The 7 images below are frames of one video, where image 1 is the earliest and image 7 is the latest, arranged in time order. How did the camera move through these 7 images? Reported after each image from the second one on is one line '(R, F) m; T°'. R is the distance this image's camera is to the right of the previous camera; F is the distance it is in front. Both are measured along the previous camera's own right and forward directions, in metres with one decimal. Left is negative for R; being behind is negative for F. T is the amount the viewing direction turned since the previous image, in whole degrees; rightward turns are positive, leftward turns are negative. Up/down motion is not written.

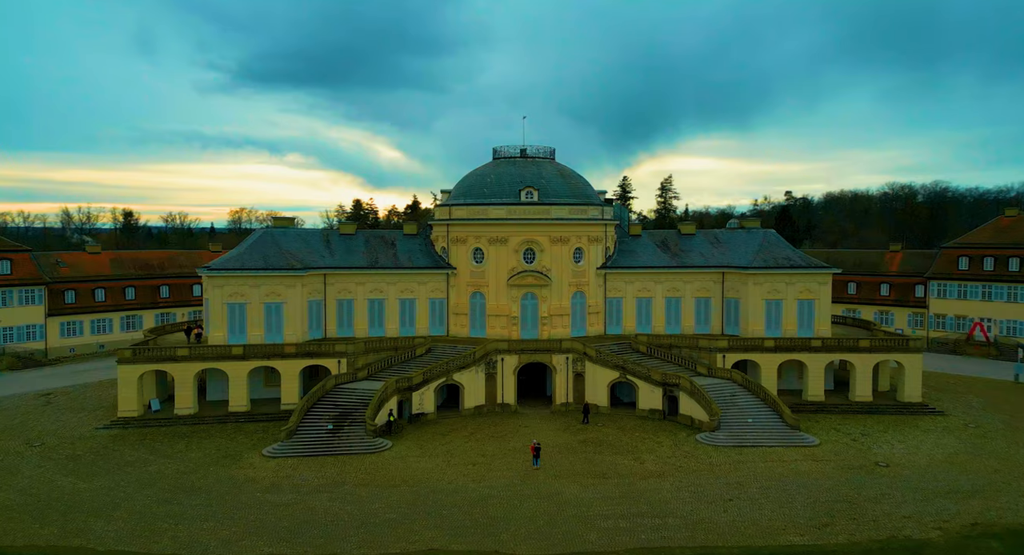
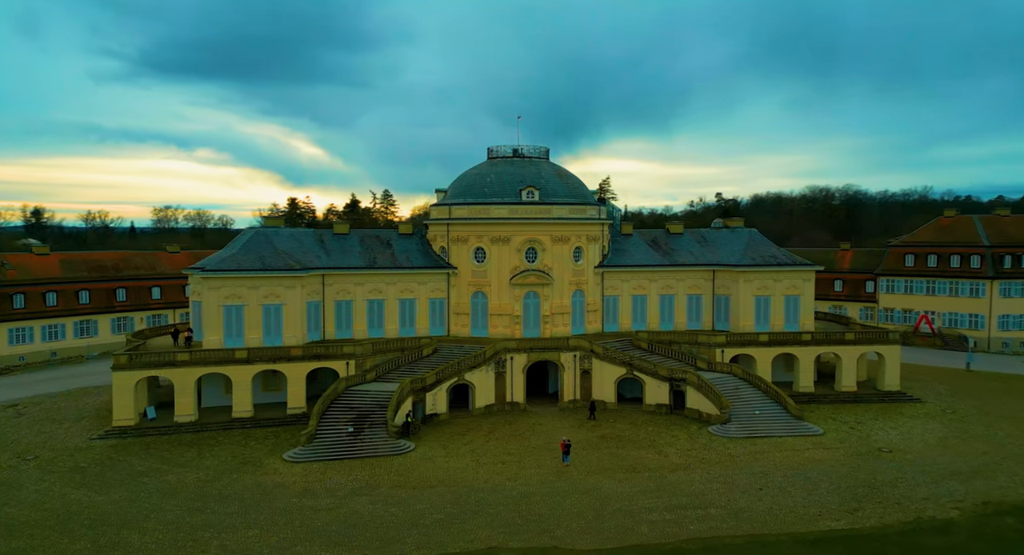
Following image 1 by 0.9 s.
(-4.7, +0.1) m; +6°
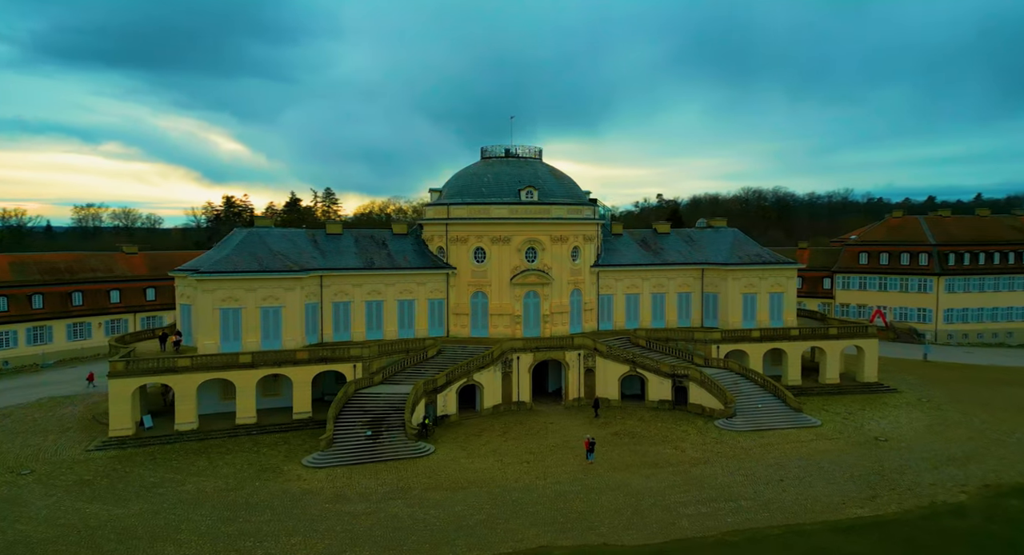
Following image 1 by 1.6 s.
(-4.2, +0.1) m; +5°
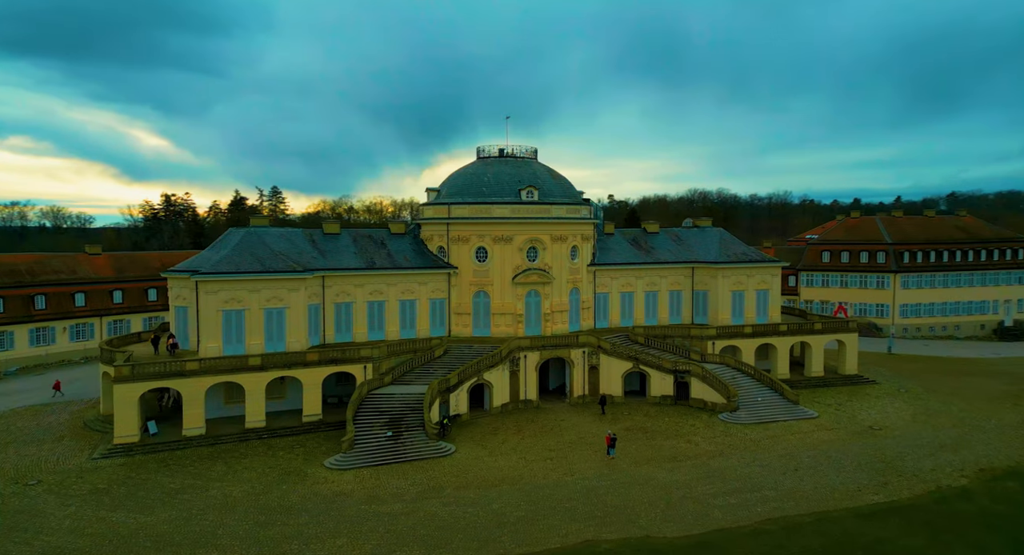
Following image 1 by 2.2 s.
(-3.8, -0.1) m; +4°
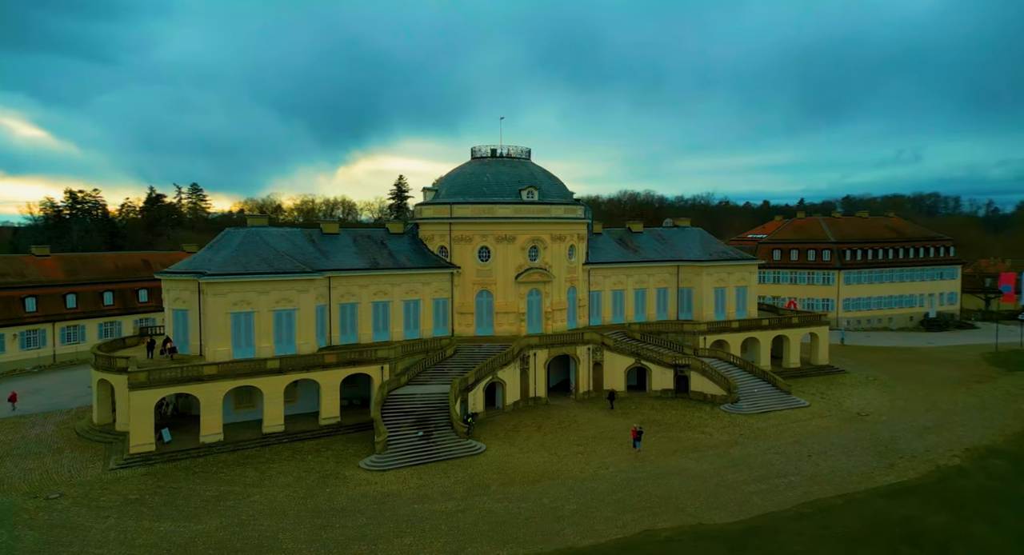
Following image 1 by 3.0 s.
(-5.3, -0.3) m; +6°
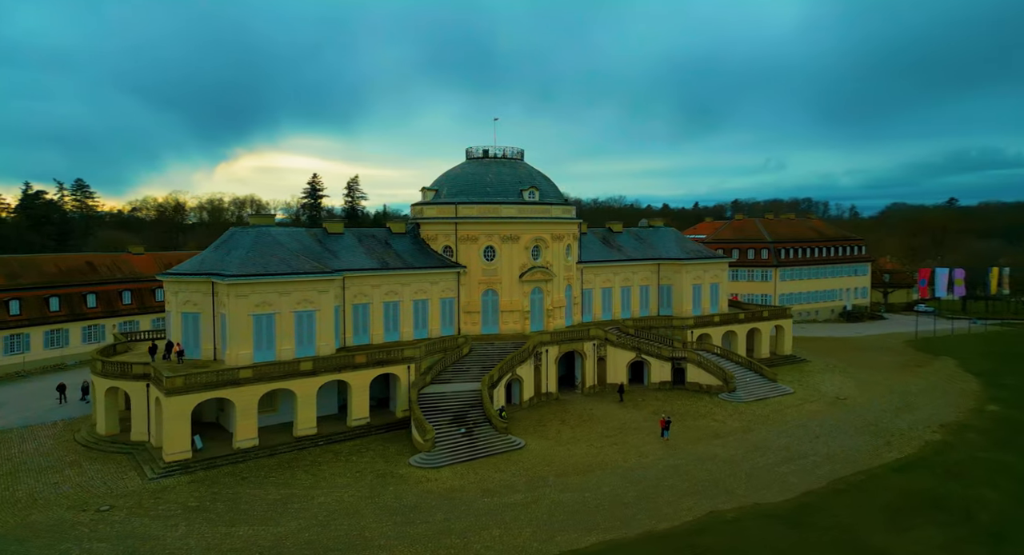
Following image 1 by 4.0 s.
(-6.8, -0.5) m; +8°
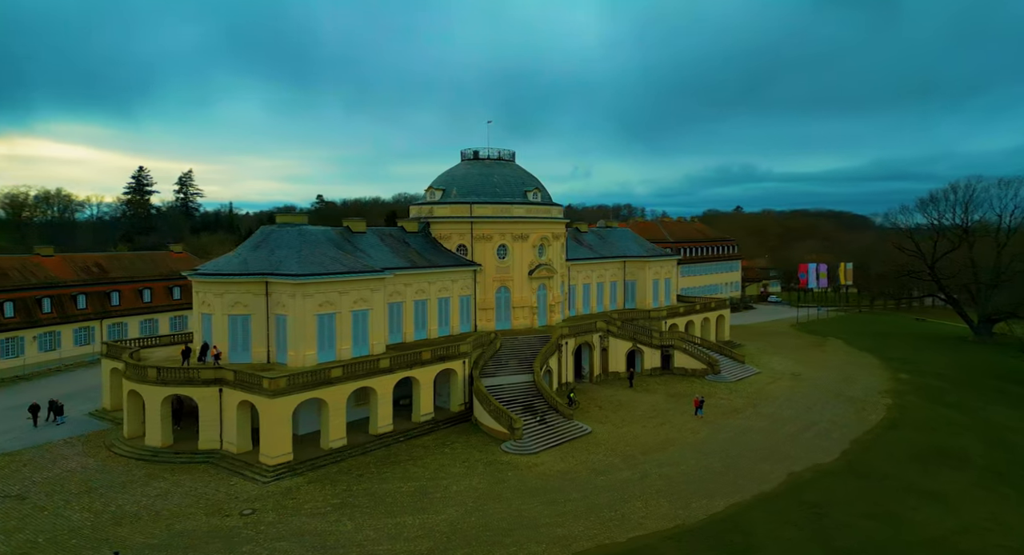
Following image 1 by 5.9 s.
(-12.5, -1.1) m; +13°
